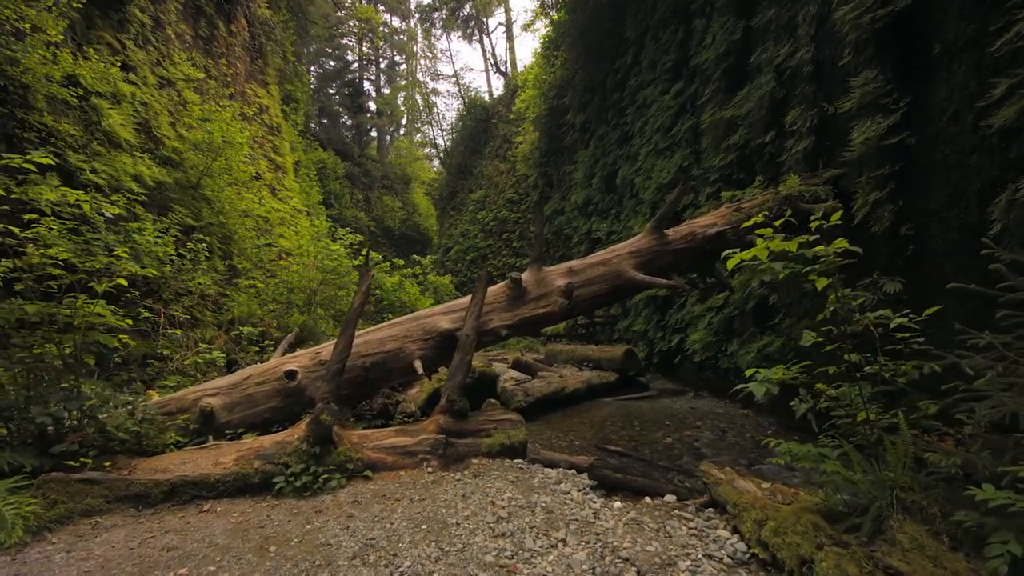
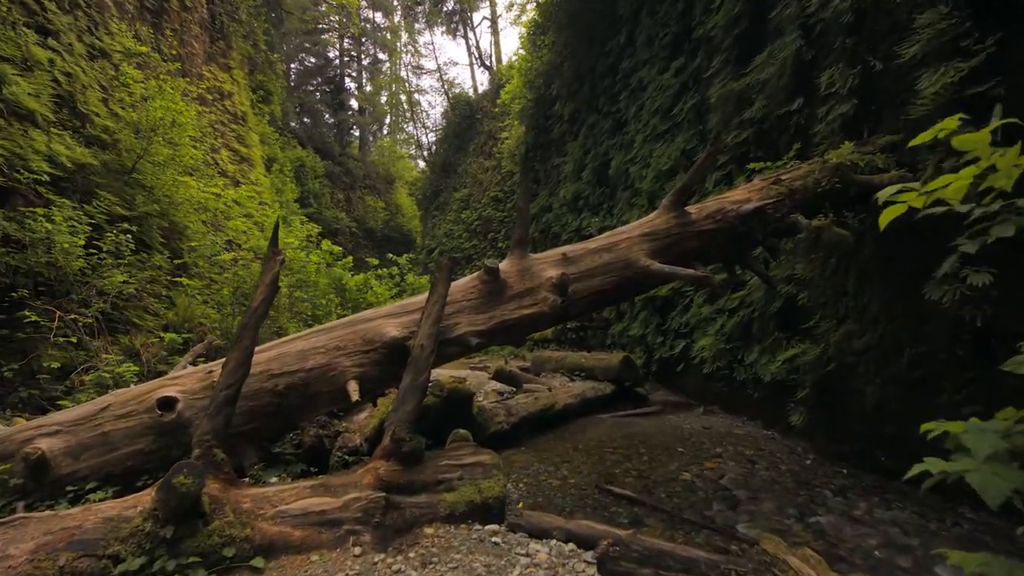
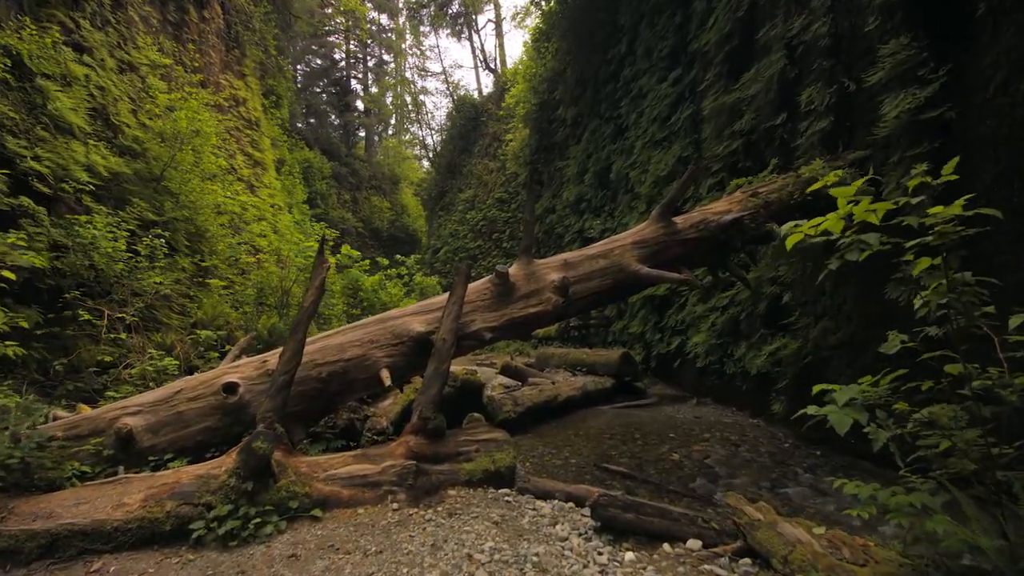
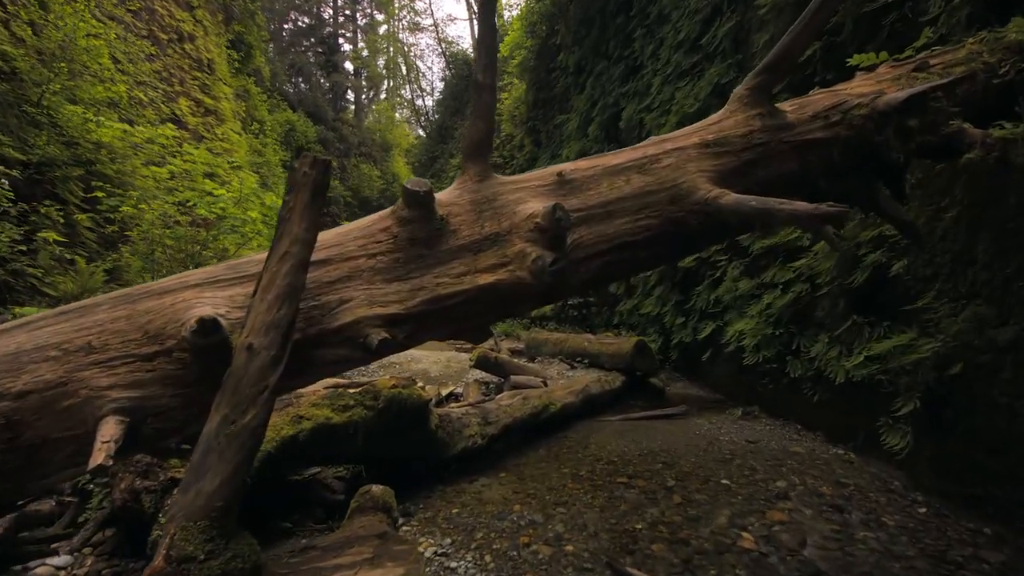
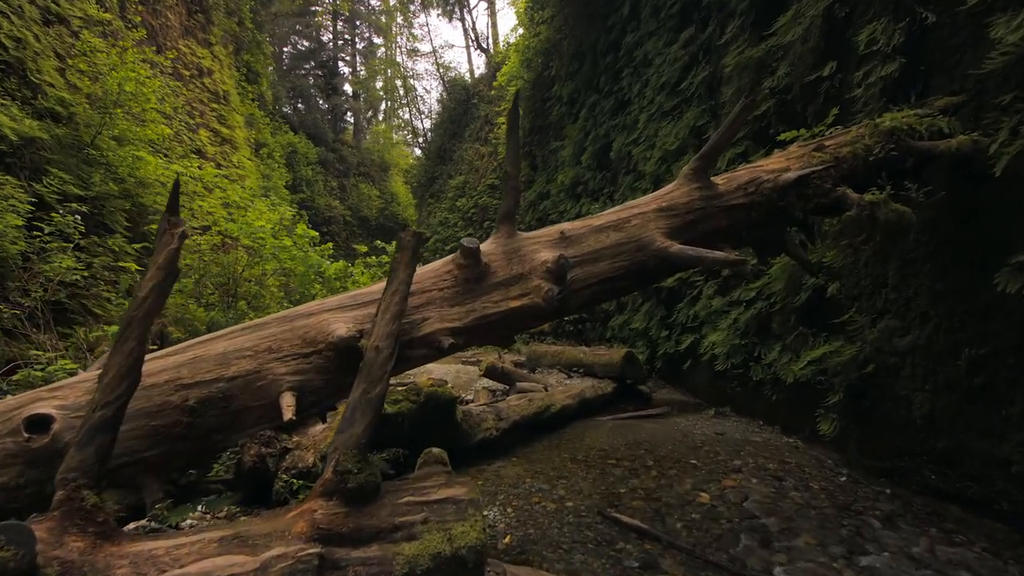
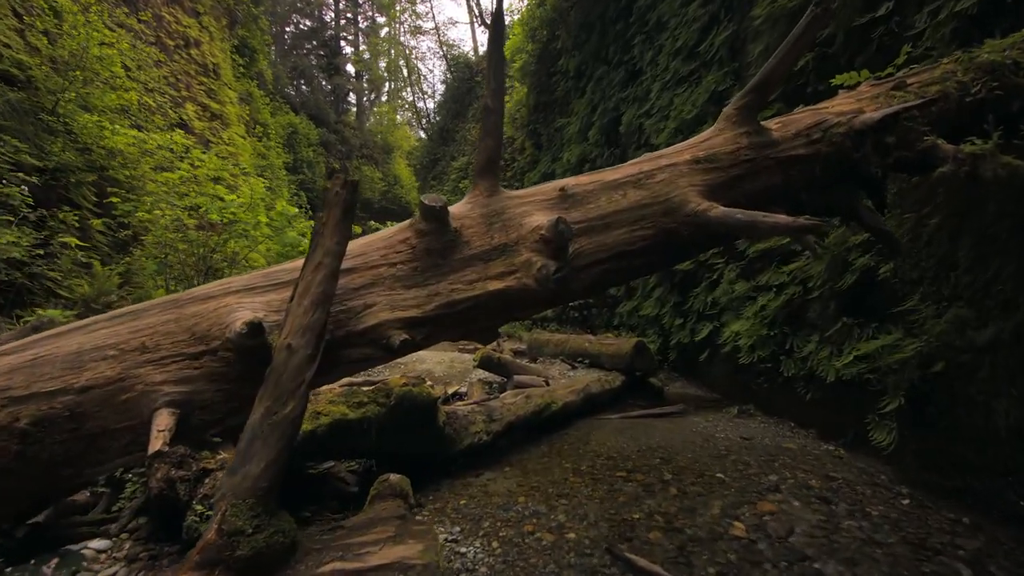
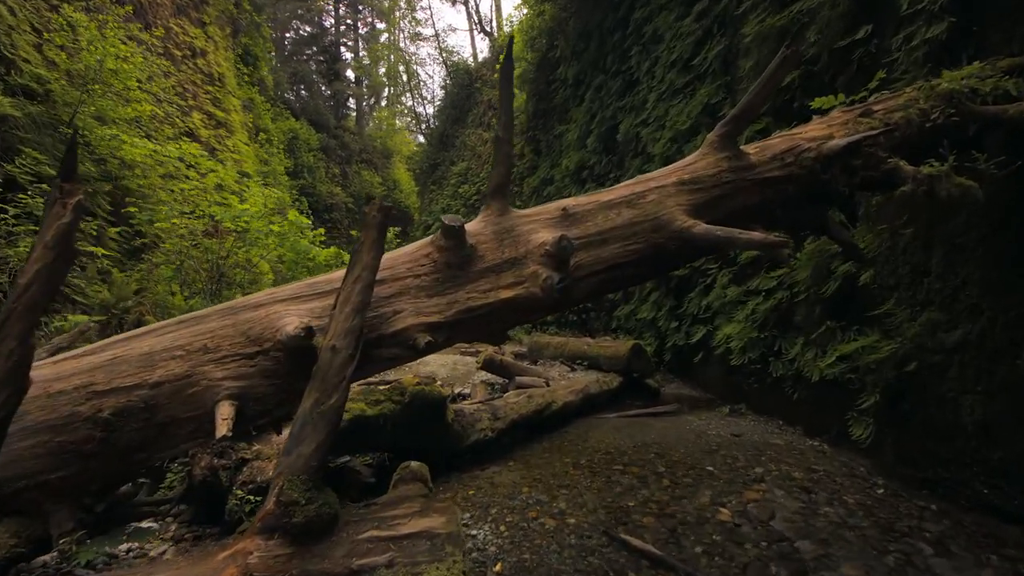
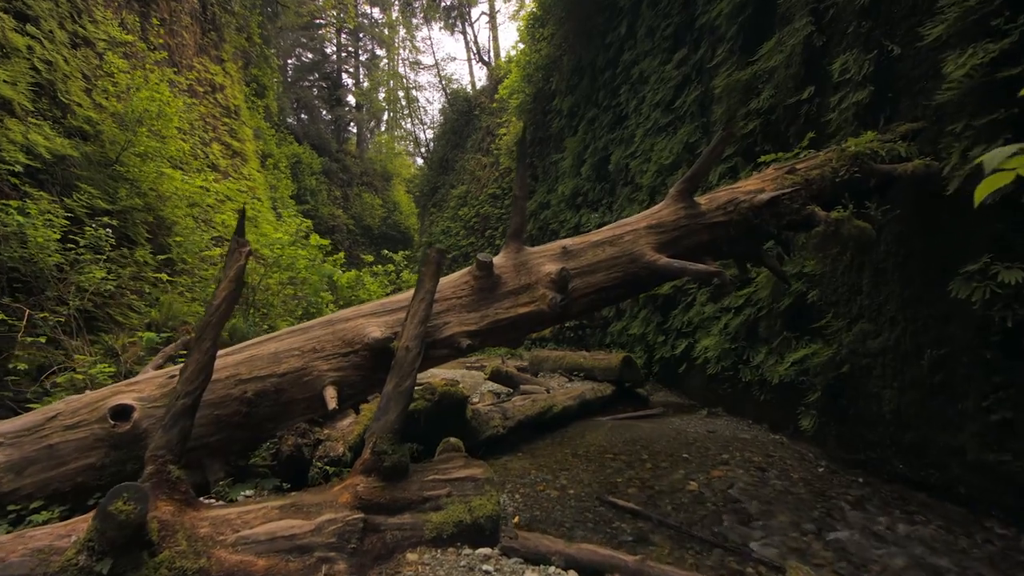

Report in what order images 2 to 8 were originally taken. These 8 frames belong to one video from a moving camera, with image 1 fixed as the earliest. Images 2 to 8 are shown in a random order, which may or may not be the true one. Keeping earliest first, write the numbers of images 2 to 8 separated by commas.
3, 2, 8, 5, 7, 6, 4
